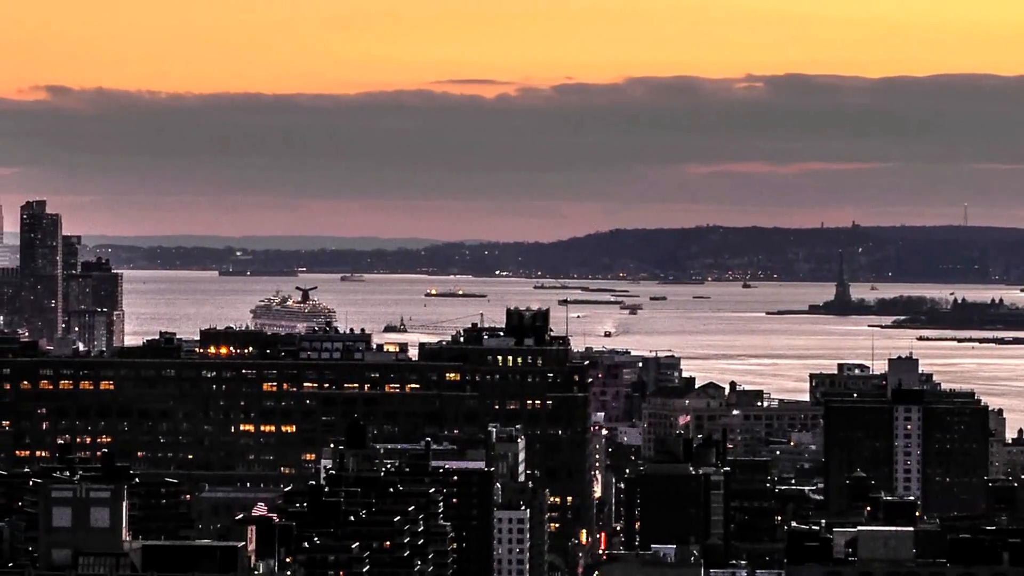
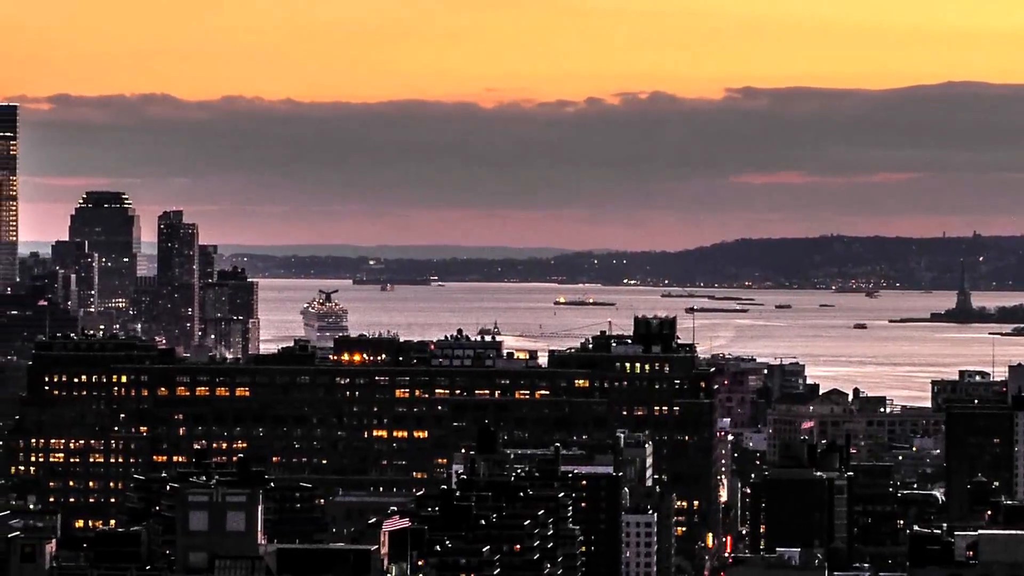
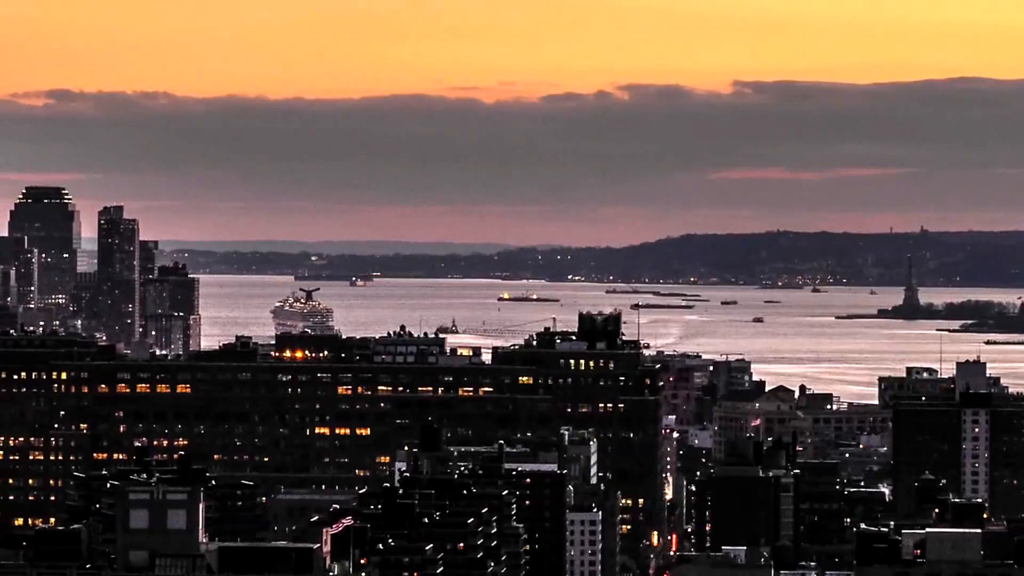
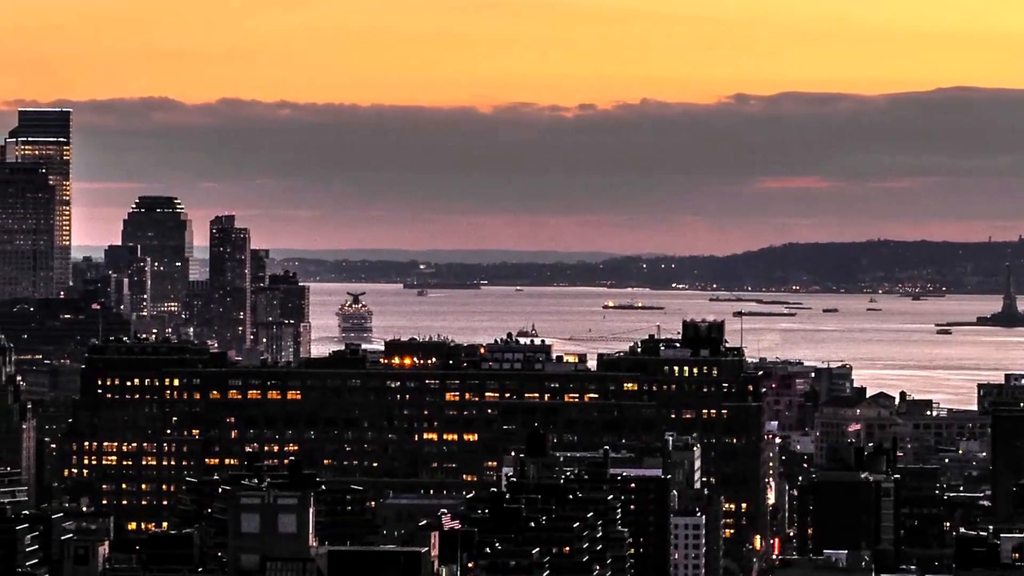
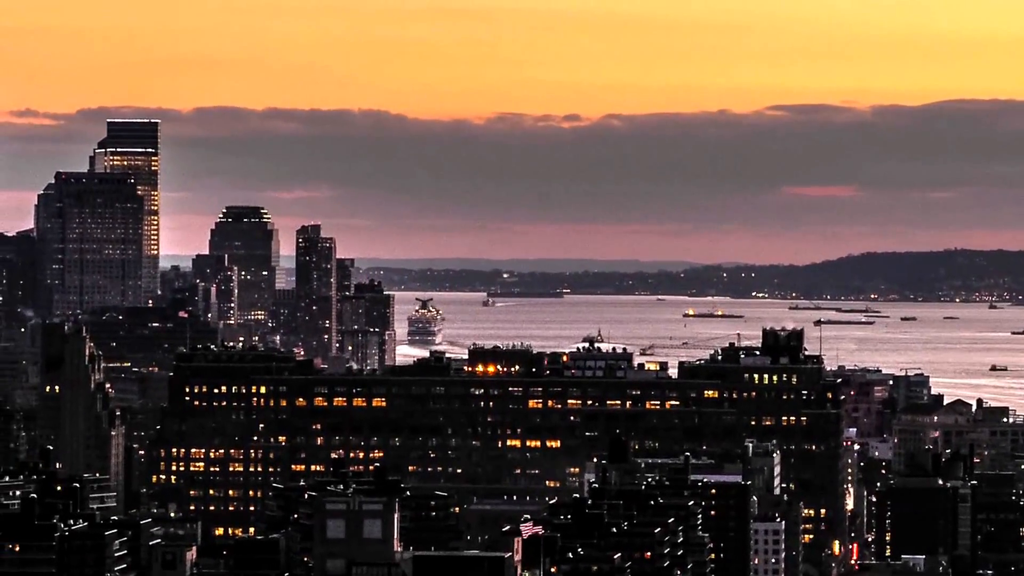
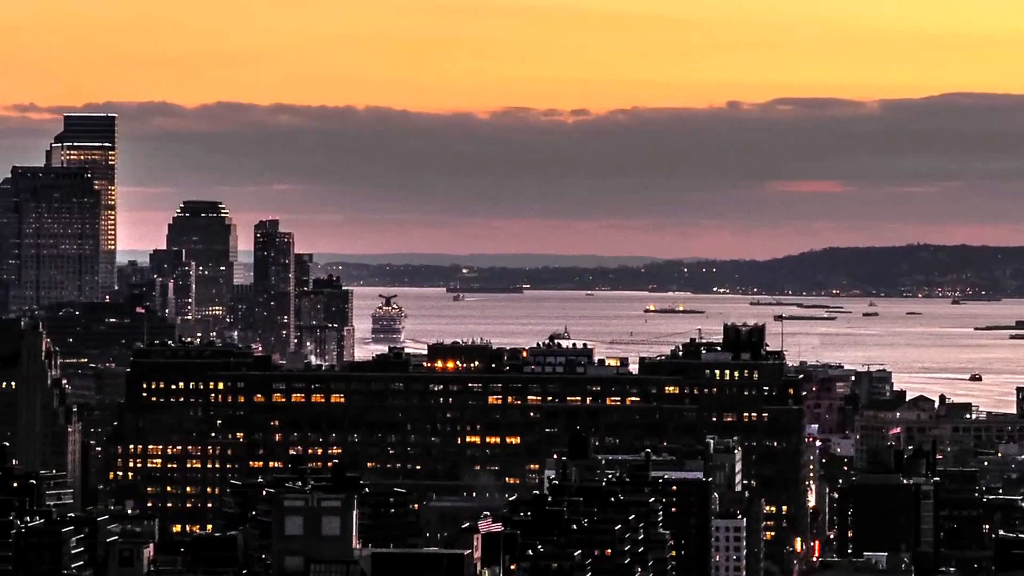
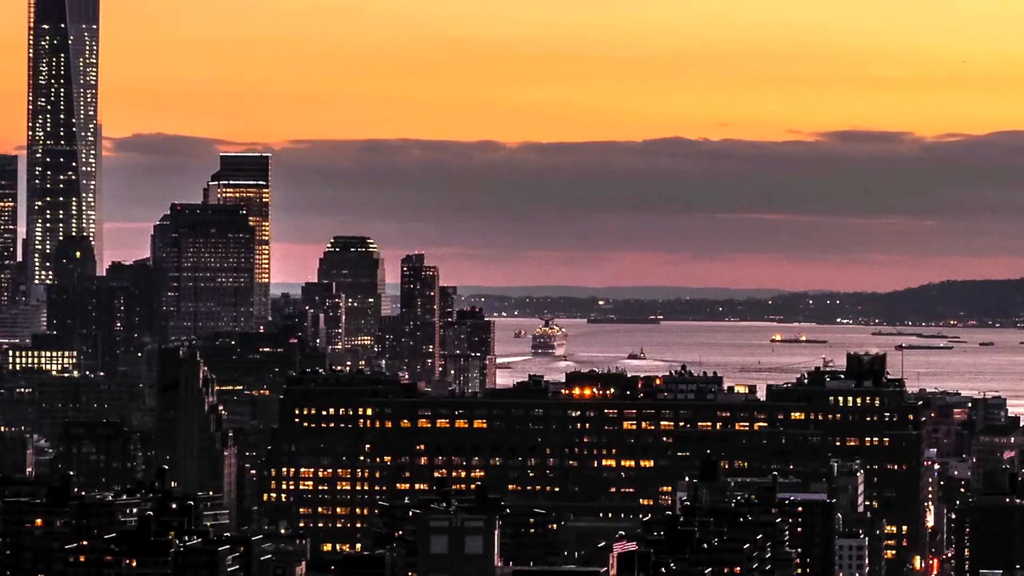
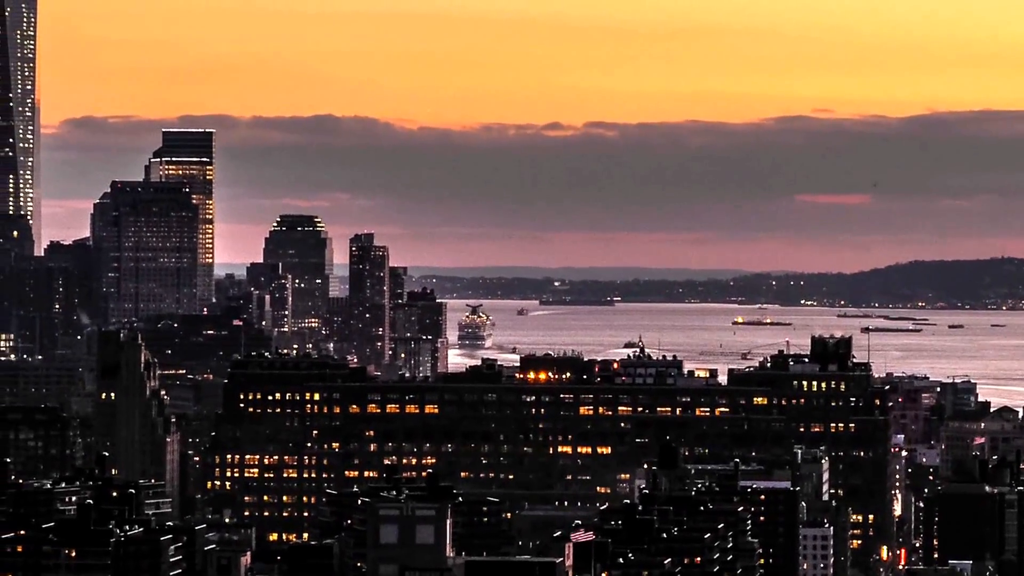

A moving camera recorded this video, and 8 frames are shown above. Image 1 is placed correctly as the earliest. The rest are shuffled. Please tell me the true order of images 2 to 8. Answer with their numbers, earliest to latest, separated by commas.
3, 2, 4, 6, 5, 8, 7
